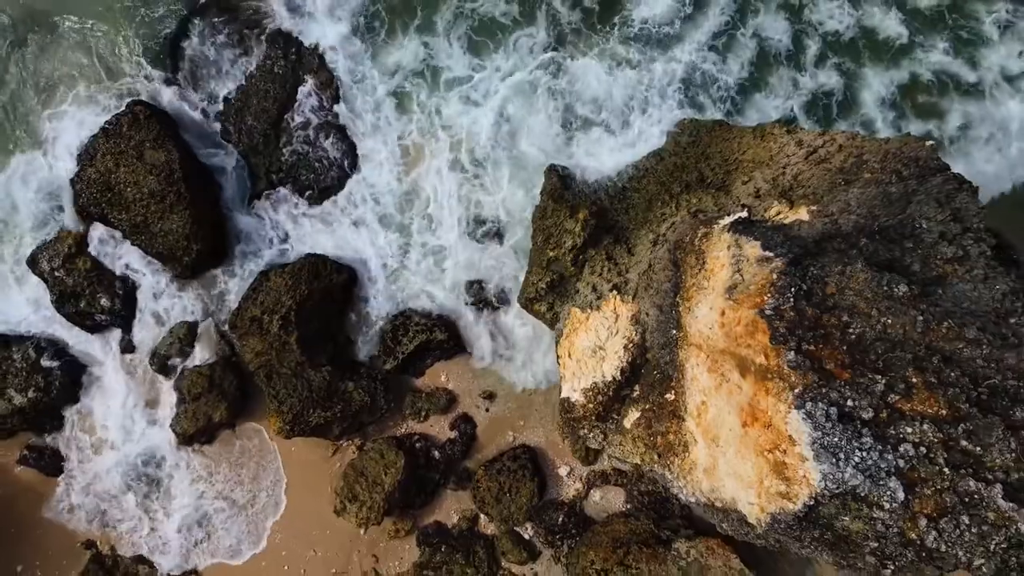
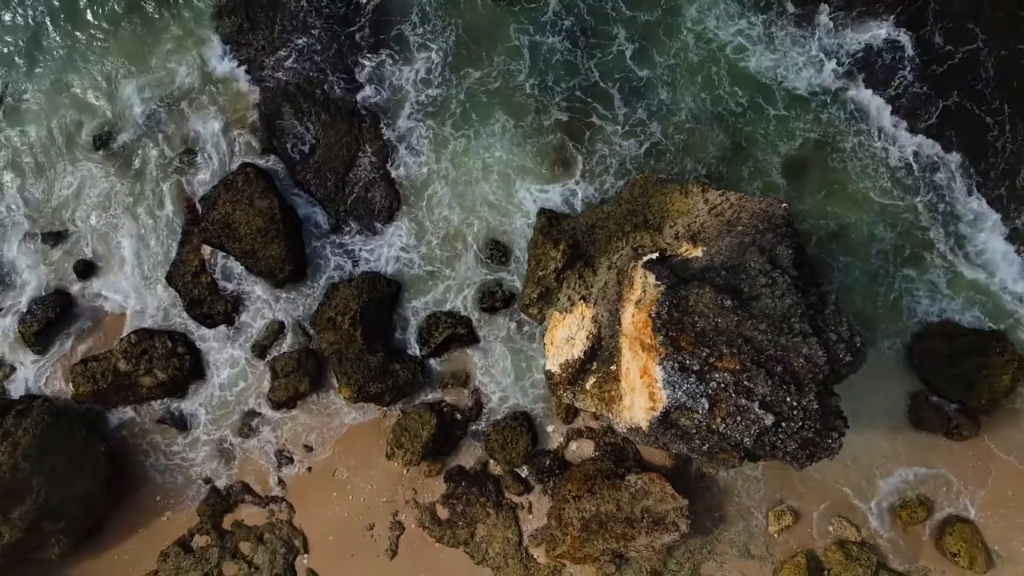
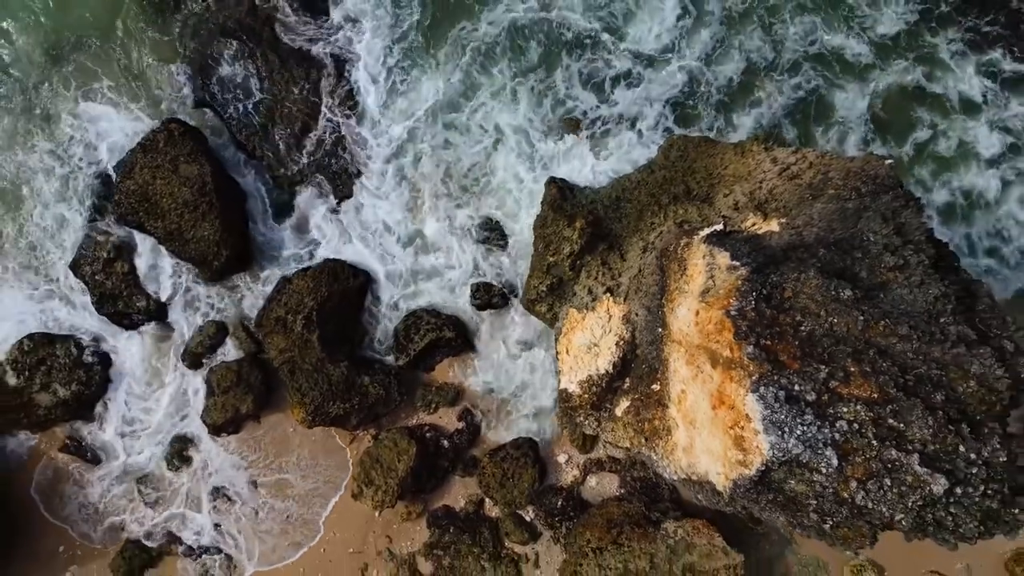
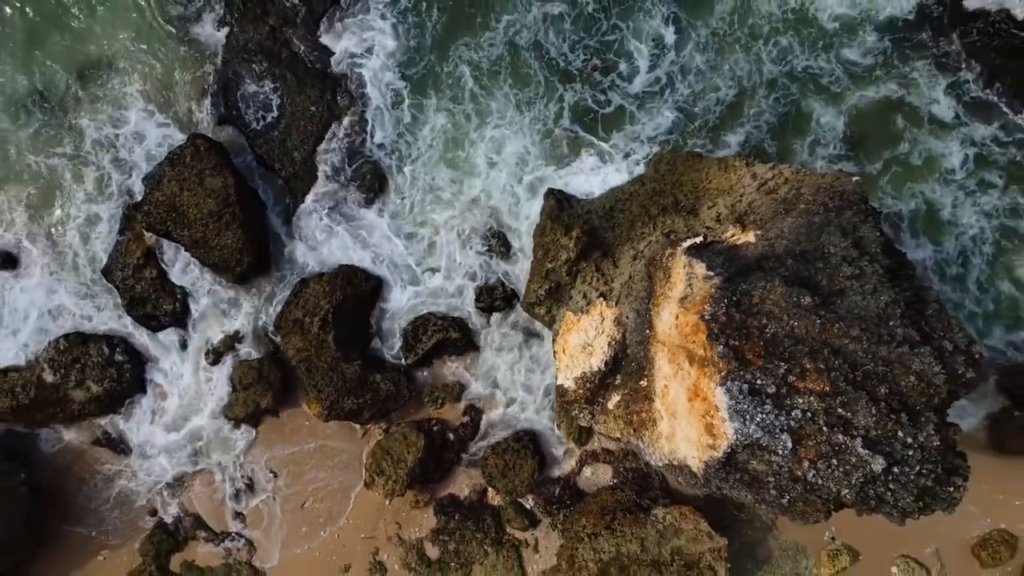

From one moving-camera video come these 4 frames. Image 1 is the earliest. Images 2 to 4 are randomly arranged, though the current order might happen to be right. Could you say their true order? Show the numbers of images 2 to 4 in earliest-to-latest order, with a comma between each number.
3, 4, 2
